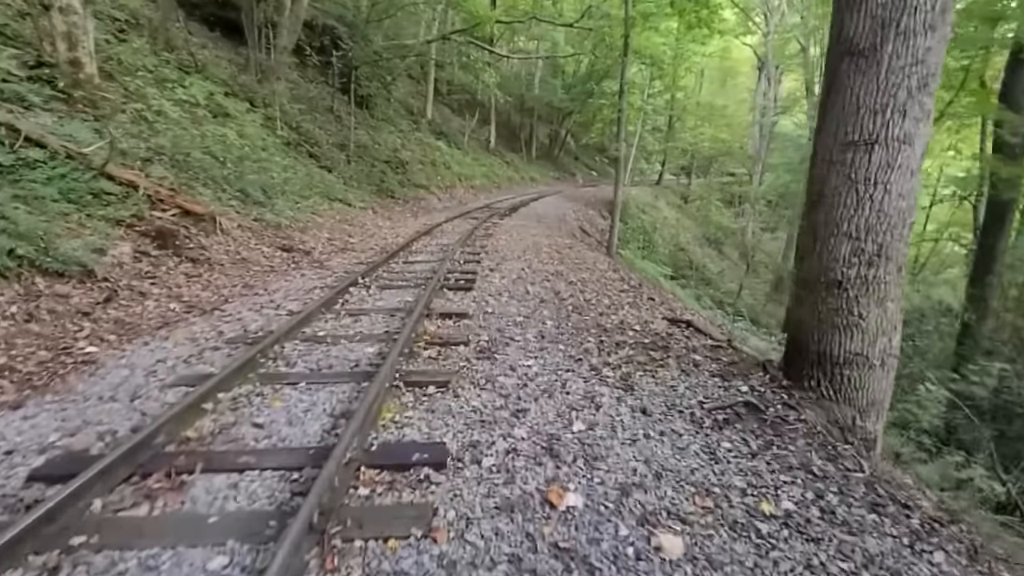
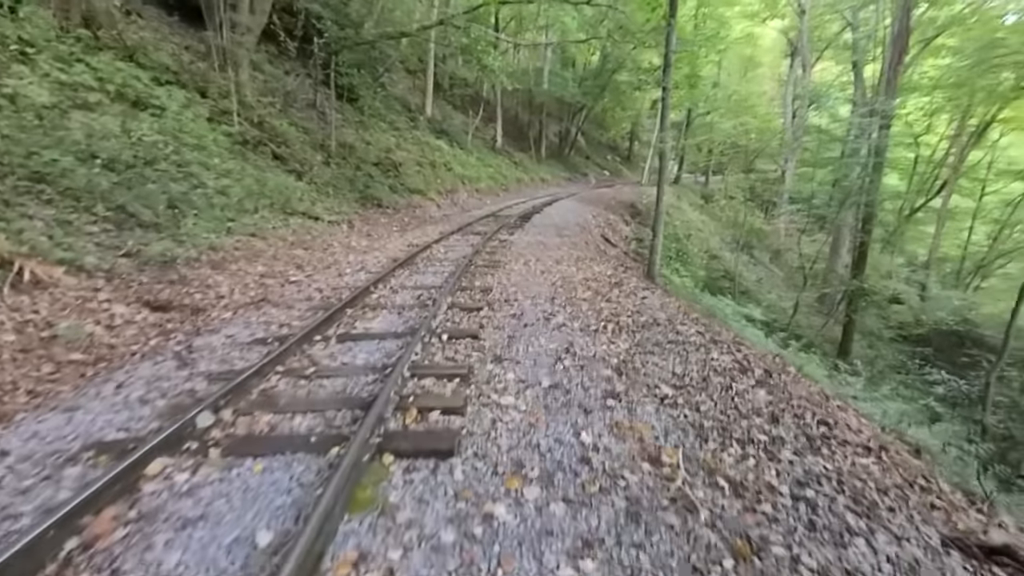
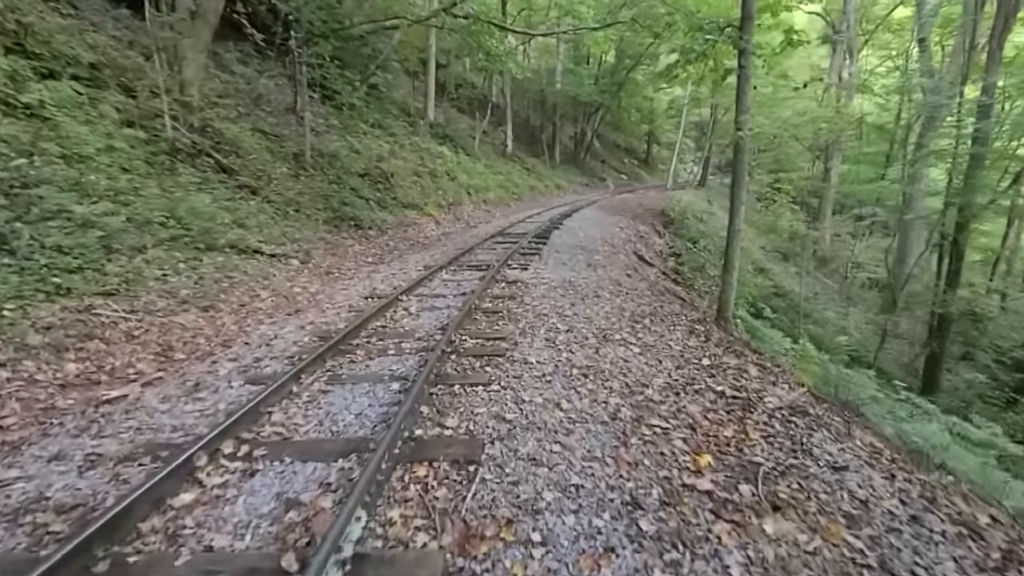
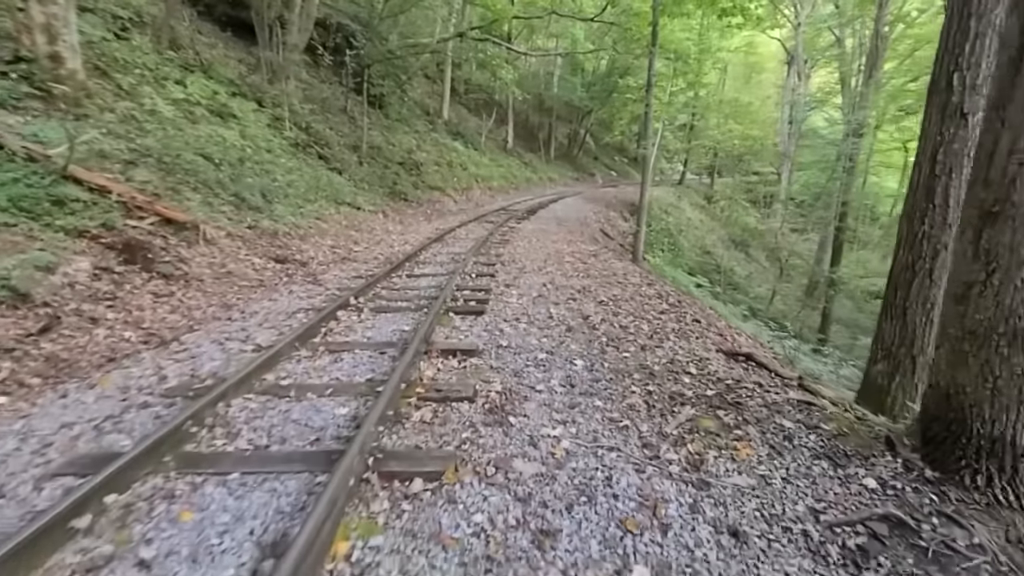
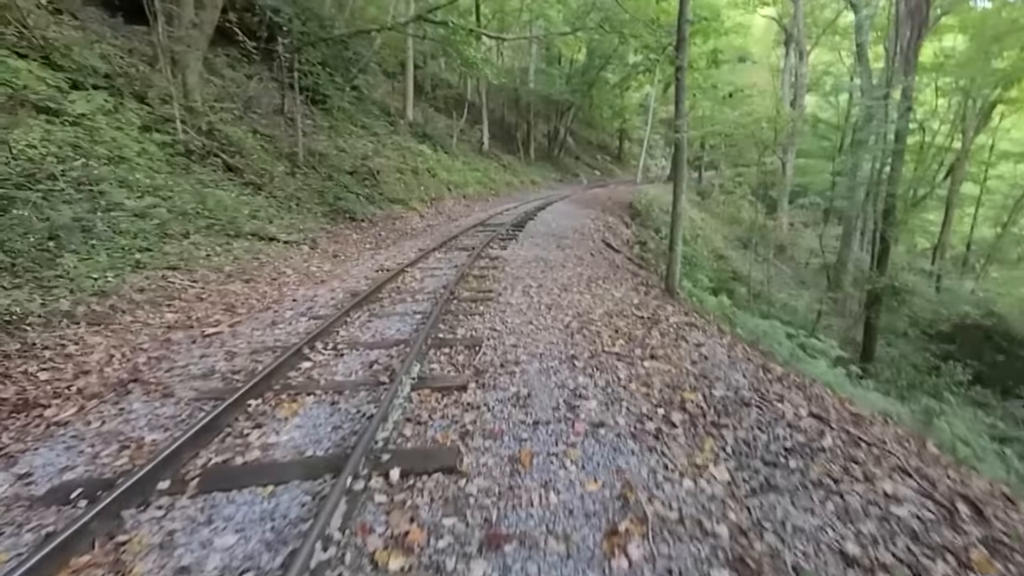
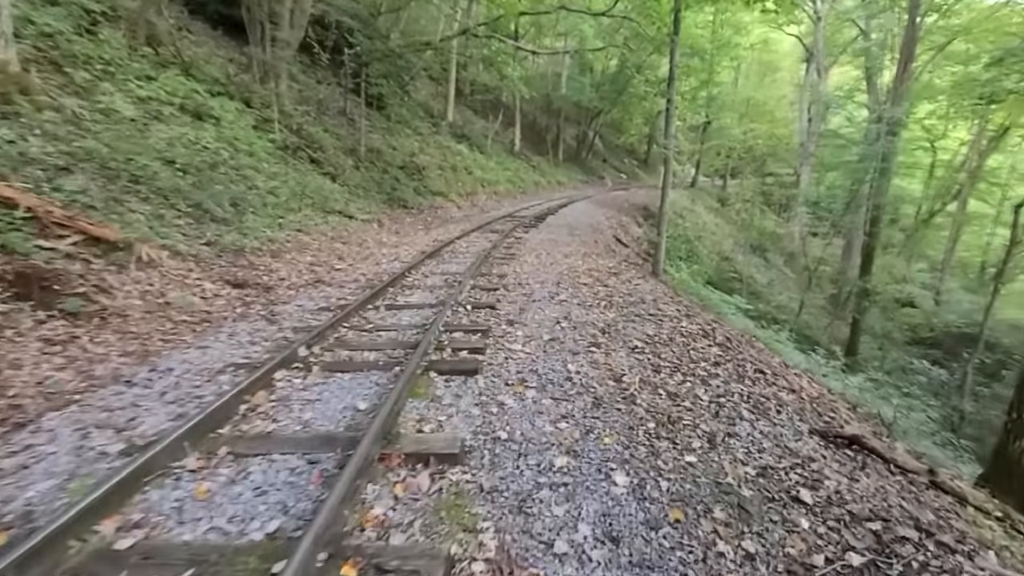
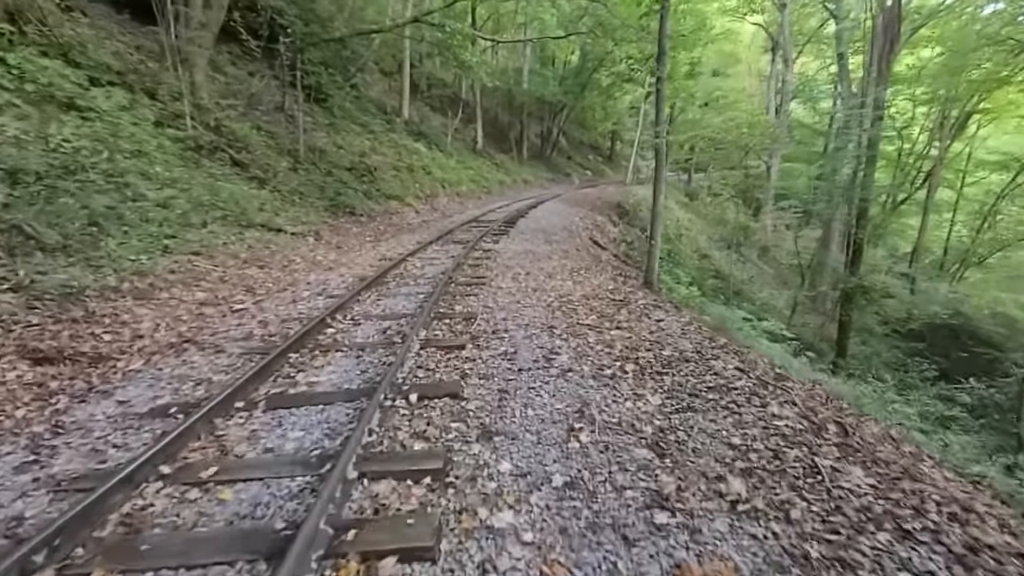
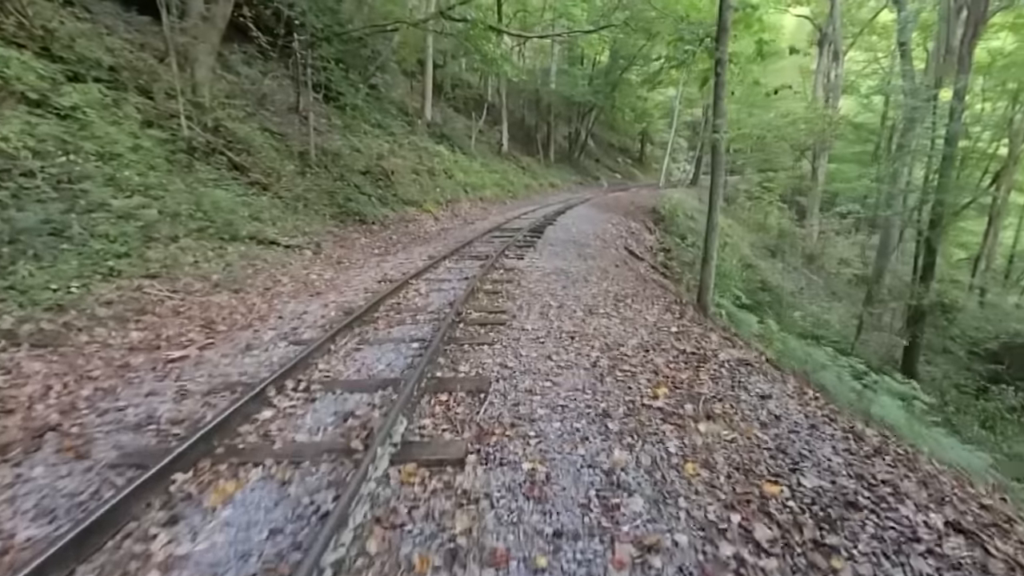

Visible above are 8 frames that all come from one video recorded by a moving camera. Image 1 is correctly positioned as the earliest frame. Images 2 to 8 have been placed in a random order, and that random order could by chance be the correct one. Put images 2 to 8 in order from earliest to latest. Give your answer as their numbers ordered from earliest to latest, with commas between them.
4, 6, 2, 7, 5, 8, 3
